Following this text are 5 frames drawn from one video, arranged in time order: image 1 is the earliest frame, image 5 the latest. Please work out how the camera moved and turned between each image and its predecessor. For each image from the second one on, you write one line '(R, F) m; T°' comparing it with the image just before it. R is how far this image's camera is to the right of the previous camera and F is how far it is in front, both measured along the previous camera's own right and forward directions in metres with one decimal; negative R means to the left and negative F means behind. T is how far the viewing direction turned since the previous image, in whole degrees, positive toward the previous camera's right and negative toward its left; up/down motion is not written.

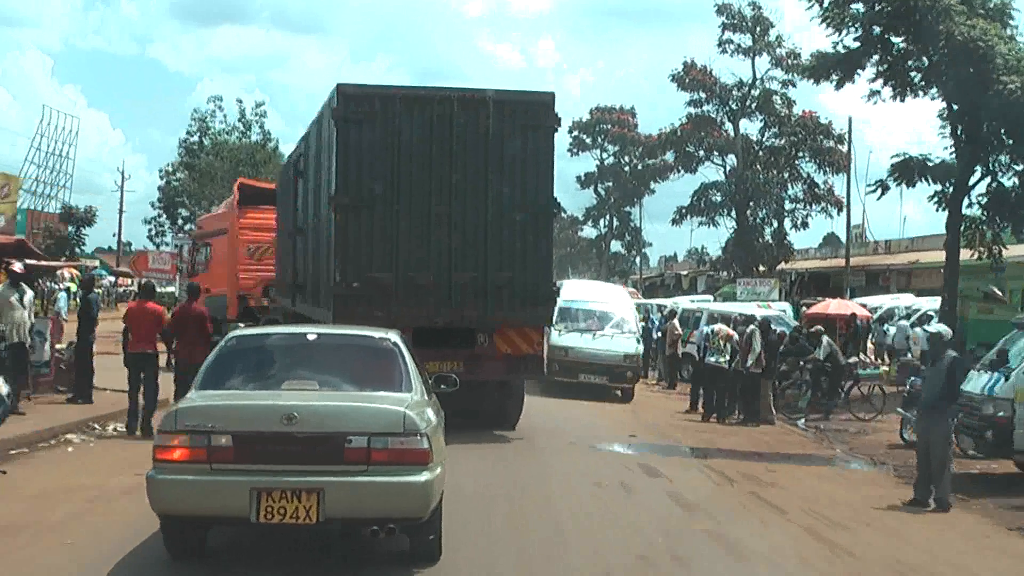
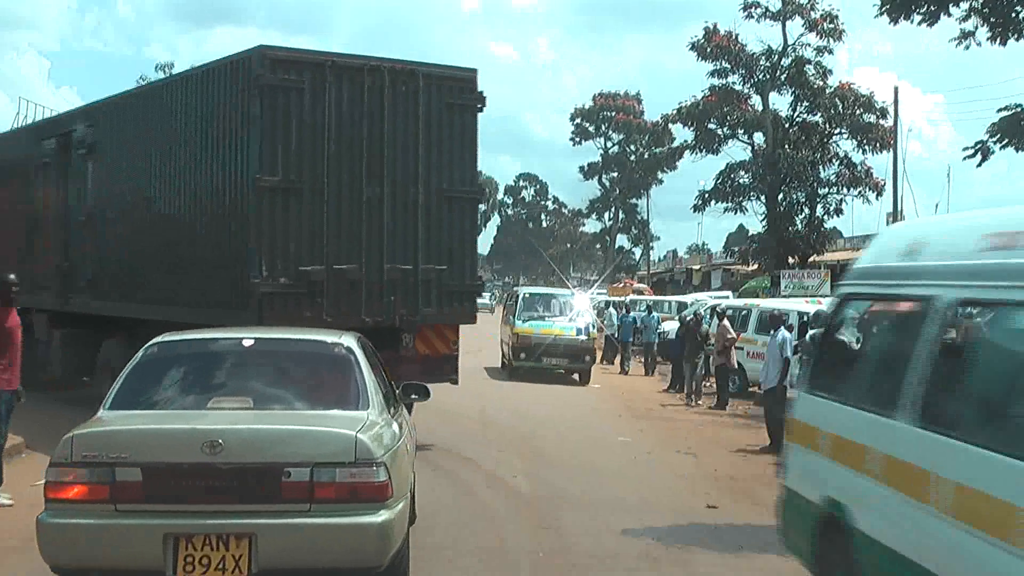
(0.0, +1.6) m; 0°
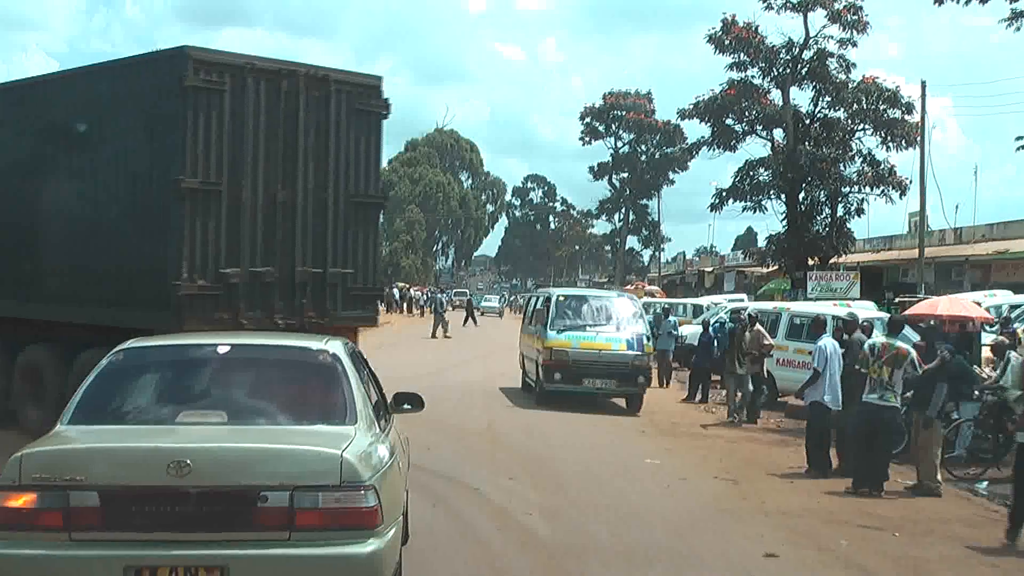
(0.0, +0.5) m; 0°
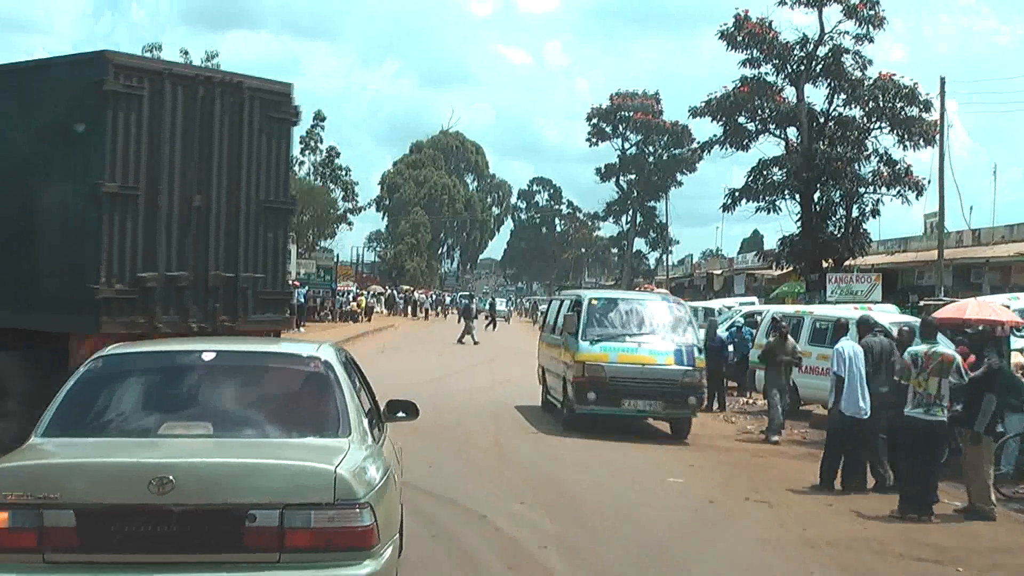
(0.0, +0.3) m; 0°
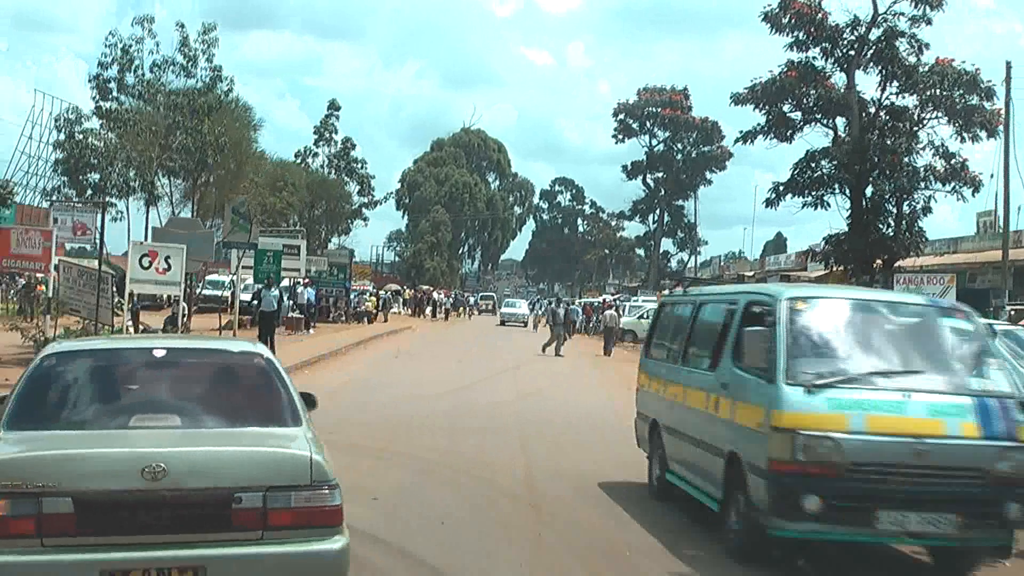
(-0.1, +0.8) m; -1°
